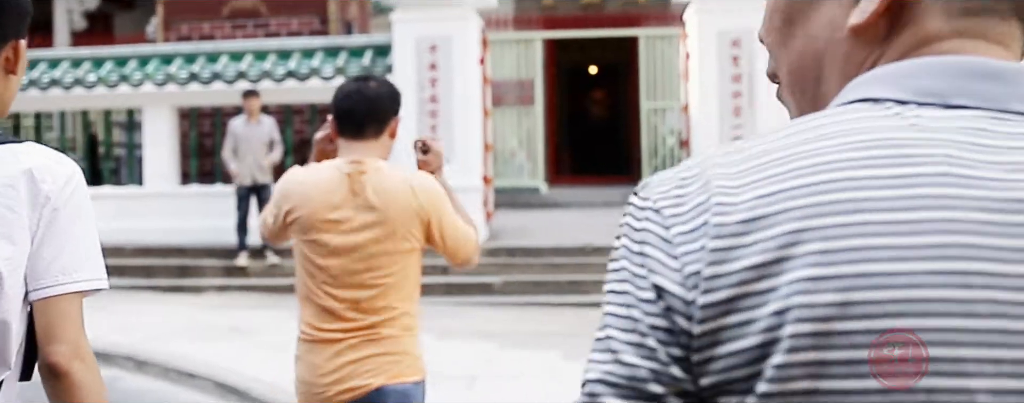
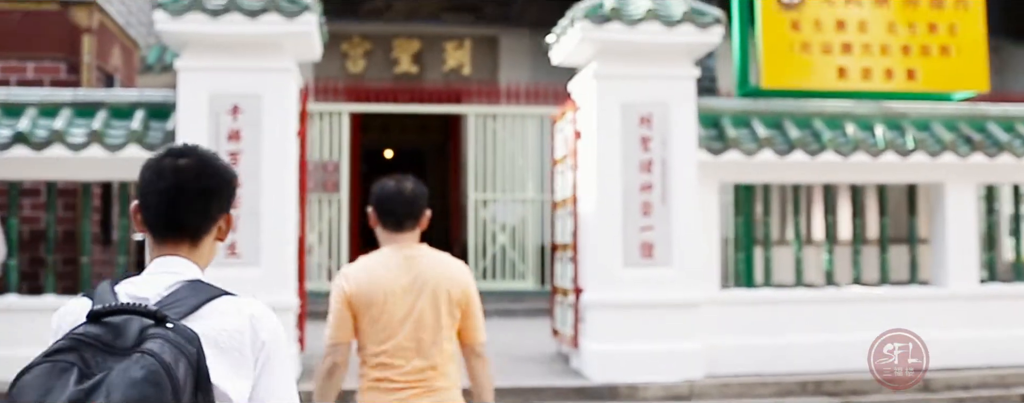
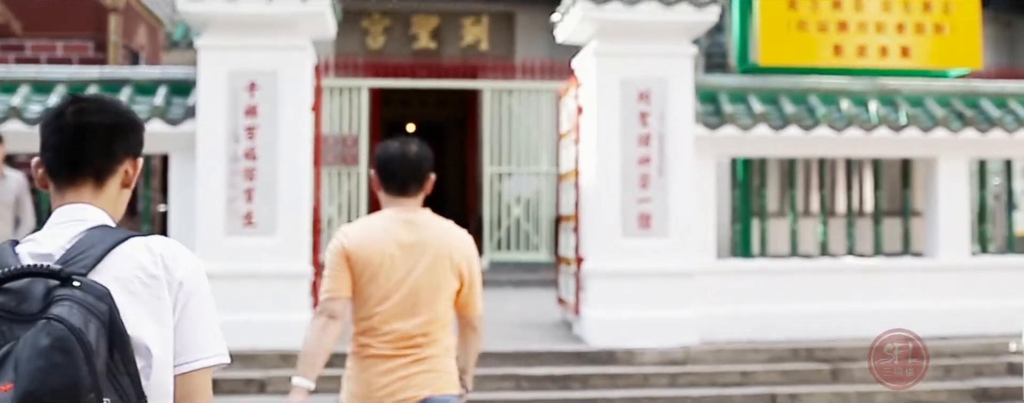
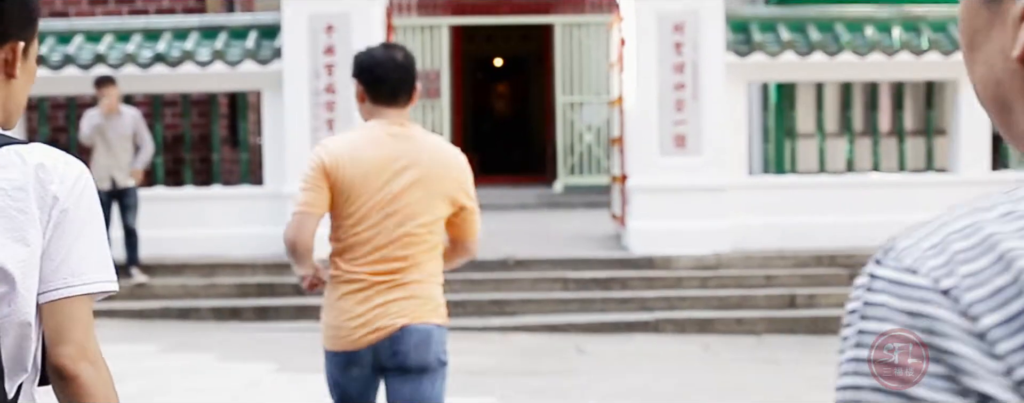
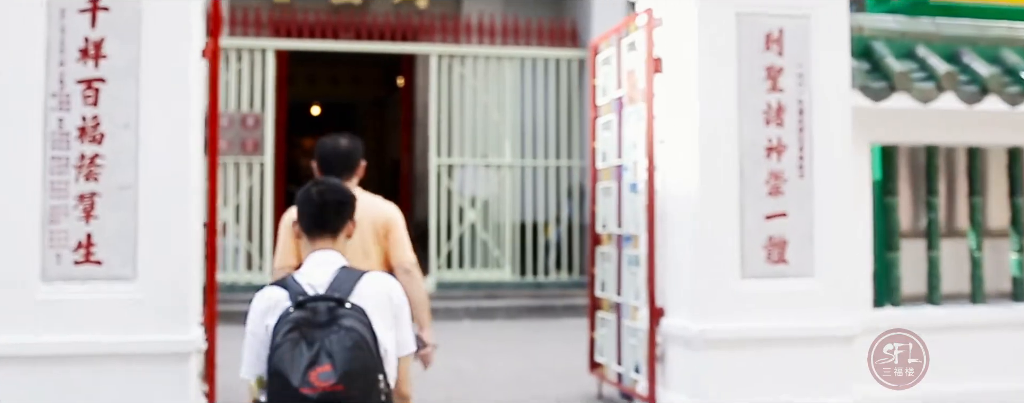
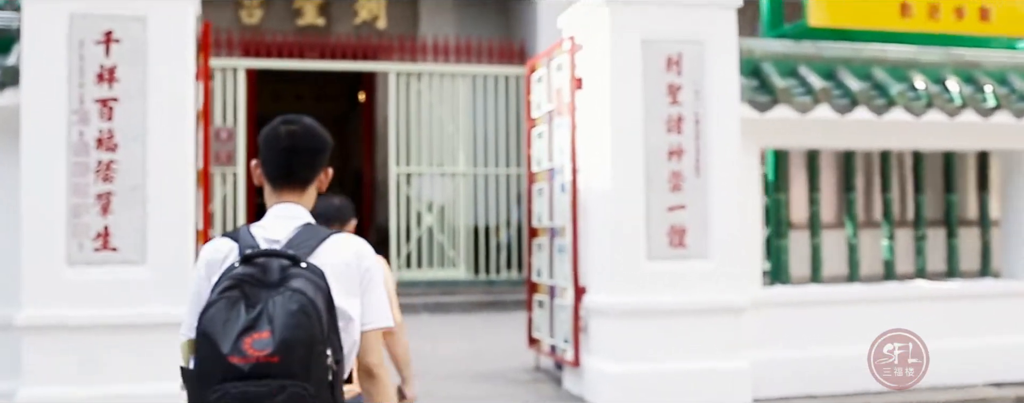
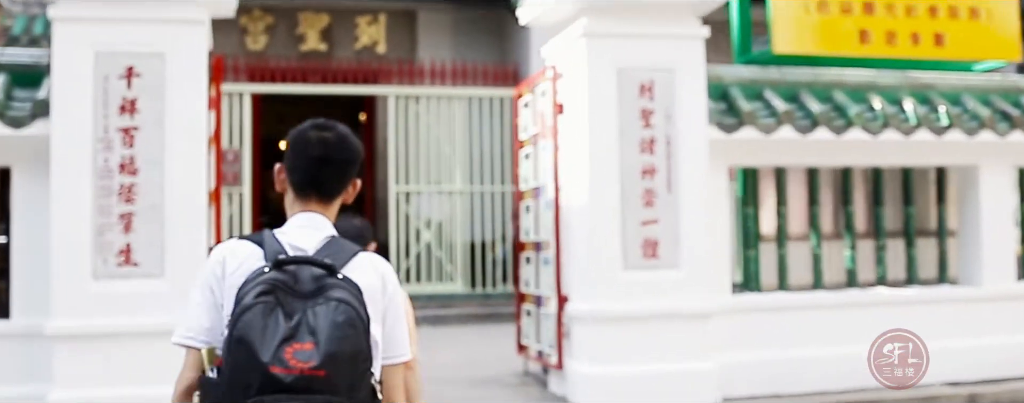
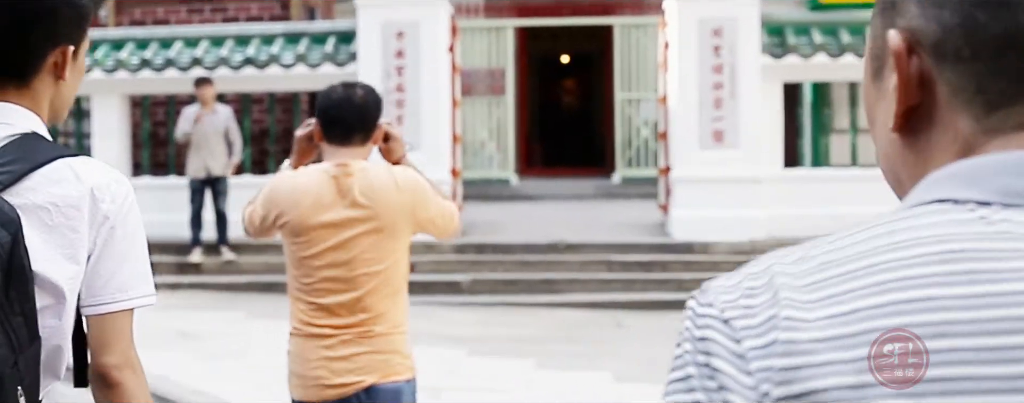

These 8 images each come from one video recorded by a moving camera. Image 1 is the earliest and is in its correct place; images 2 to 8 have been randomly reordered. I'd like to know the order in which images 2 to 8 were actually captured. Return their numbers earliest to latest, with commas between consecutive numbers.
8, 4, 3, 2, 7, 6, 5
